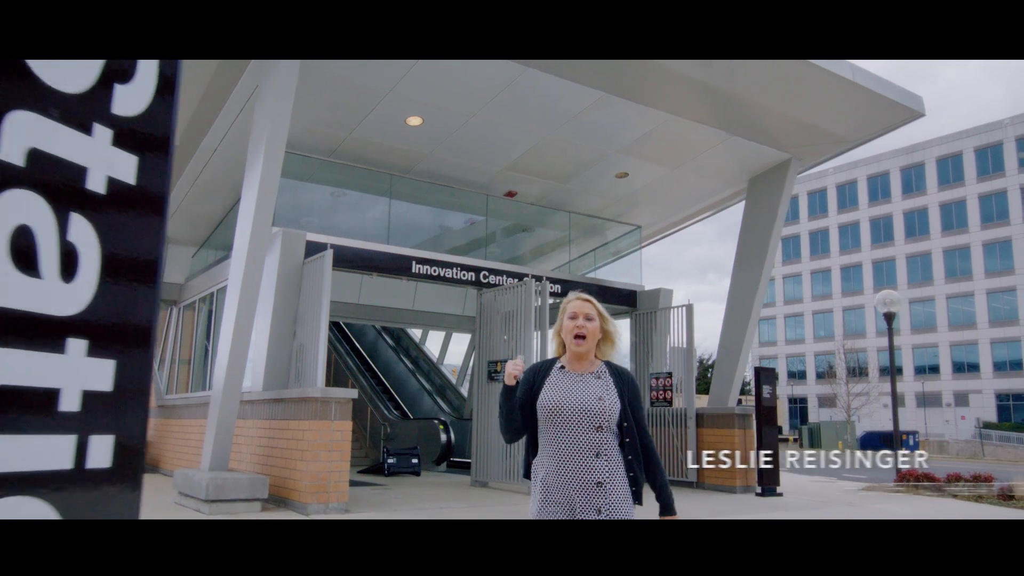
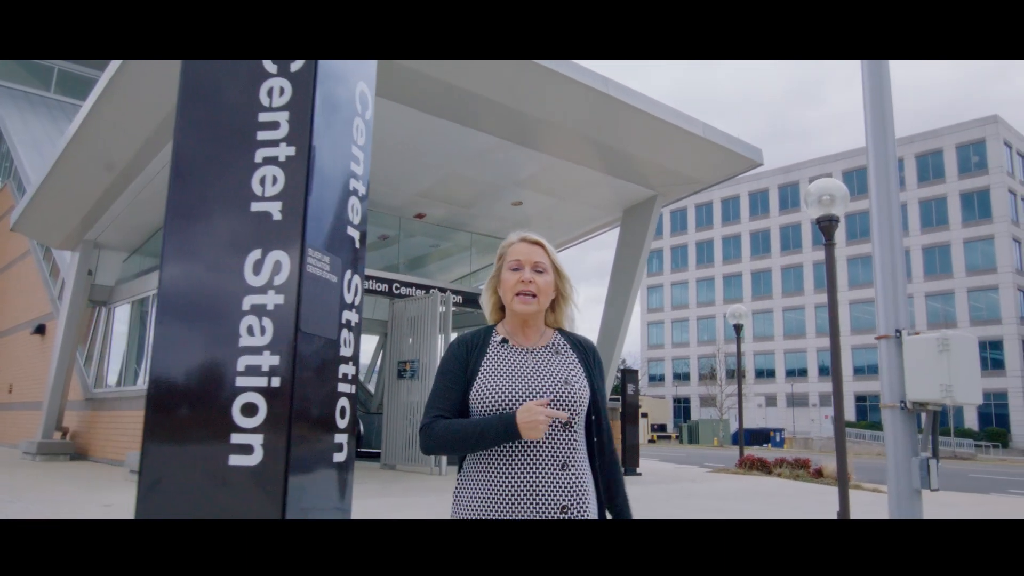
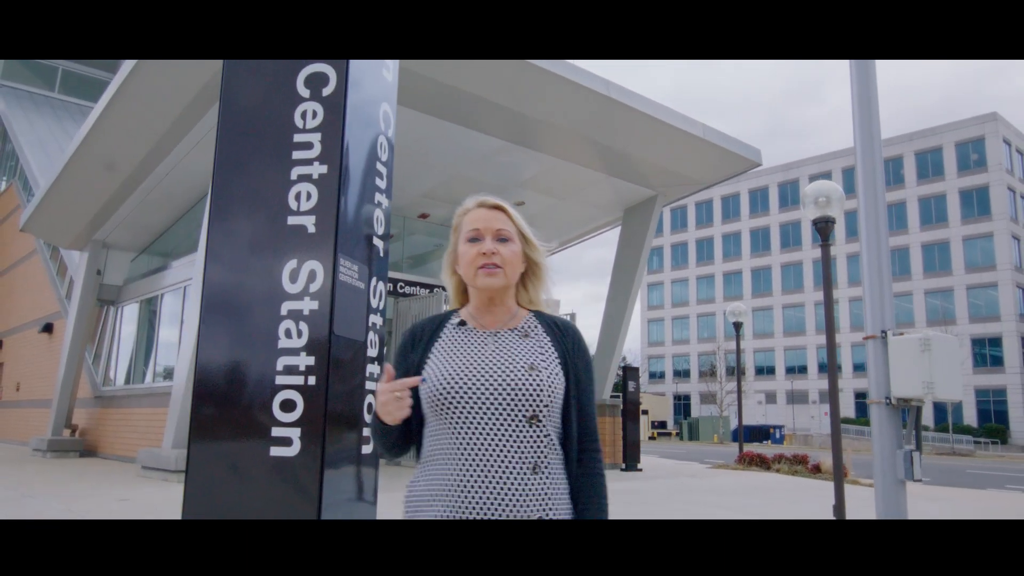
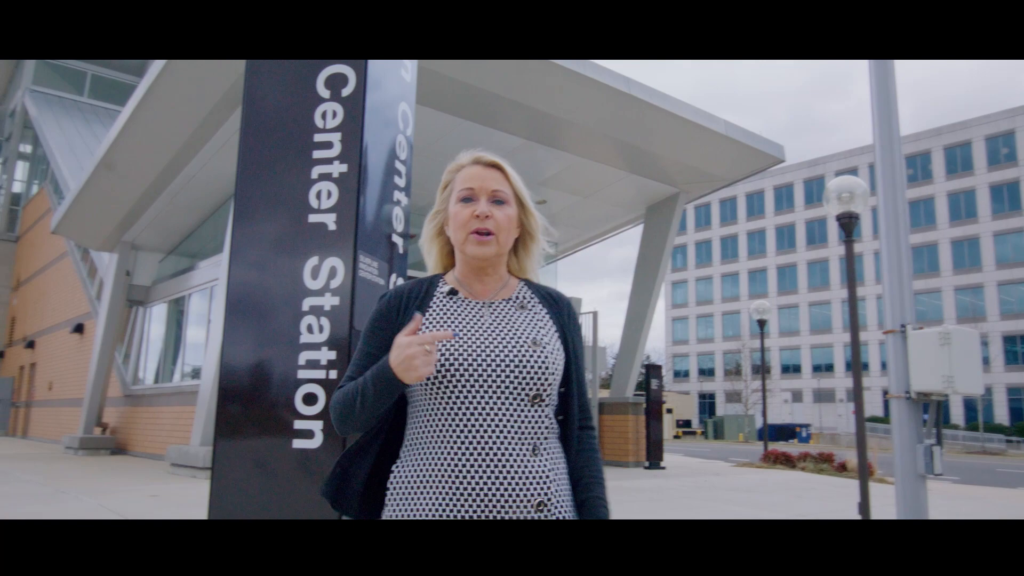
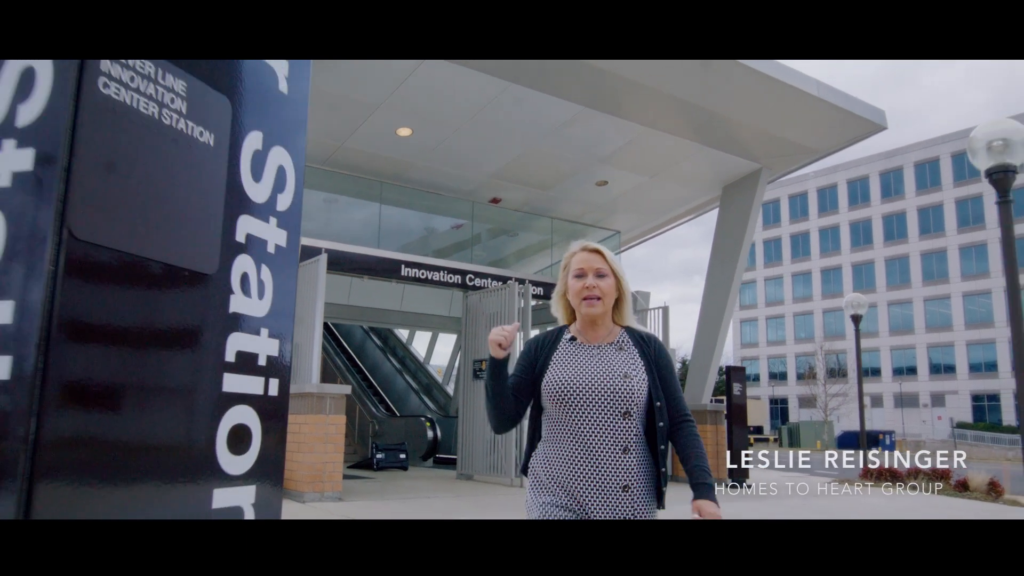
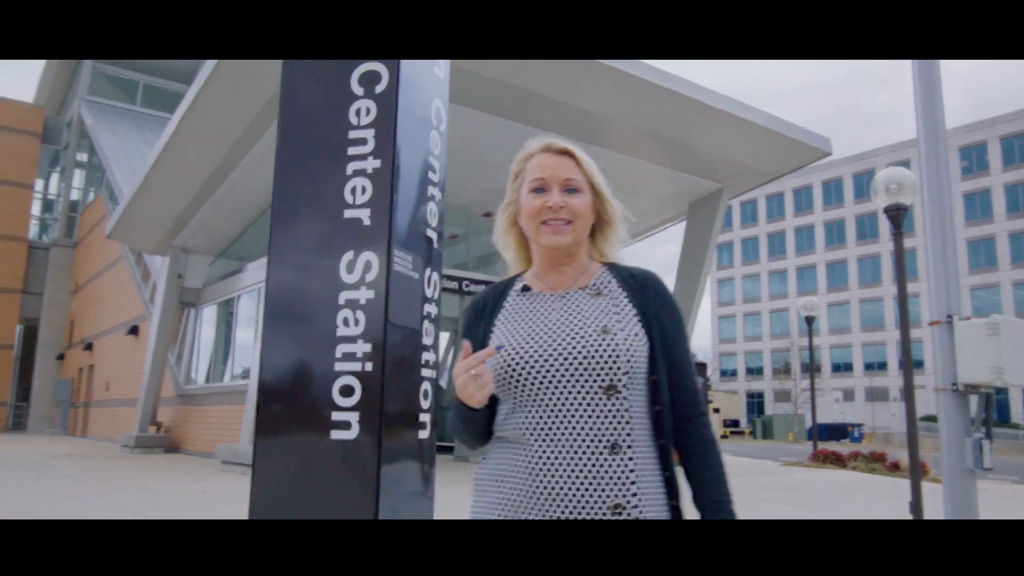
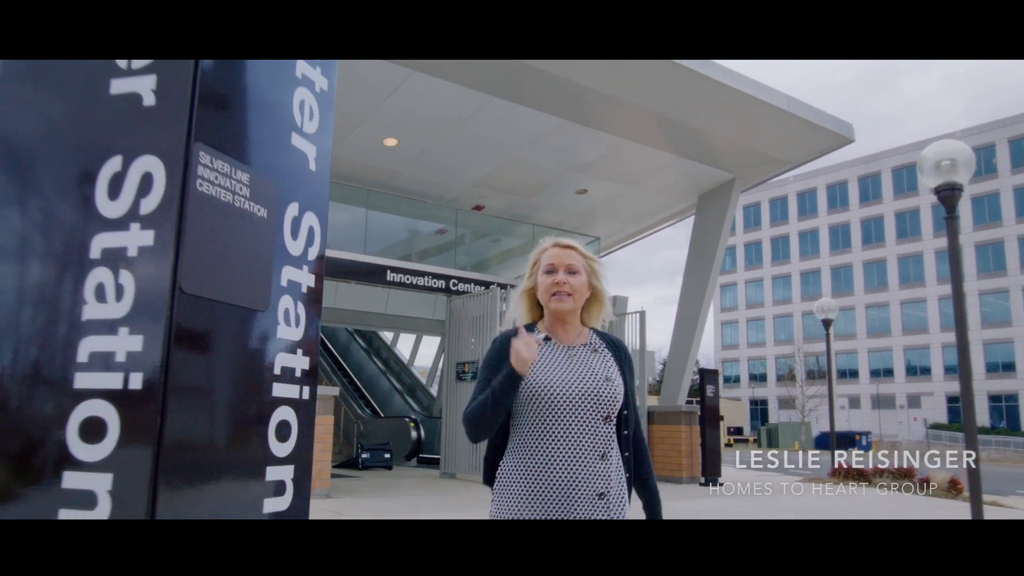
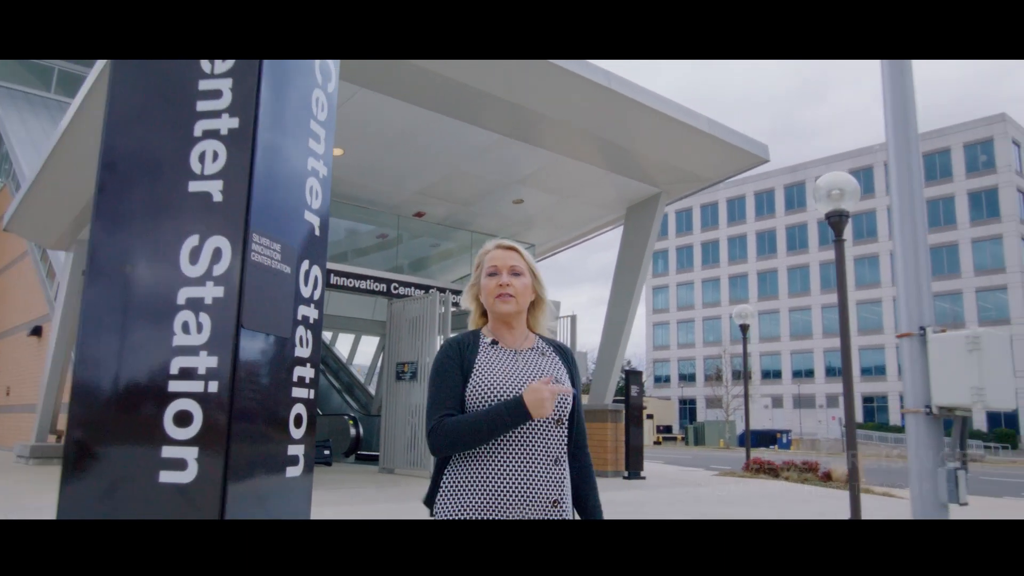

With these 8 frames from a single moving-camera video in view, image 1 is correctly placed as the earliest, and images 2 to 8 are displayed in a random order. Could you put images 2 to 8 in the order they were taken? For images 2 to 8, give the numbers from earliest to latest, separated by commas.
5, 7, 8, 2, 3, 4, 6
